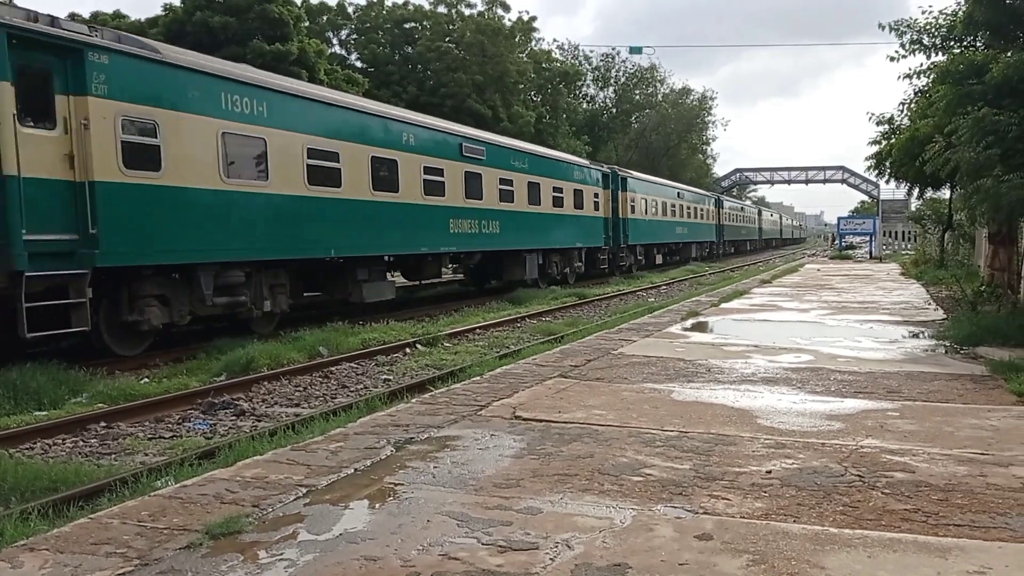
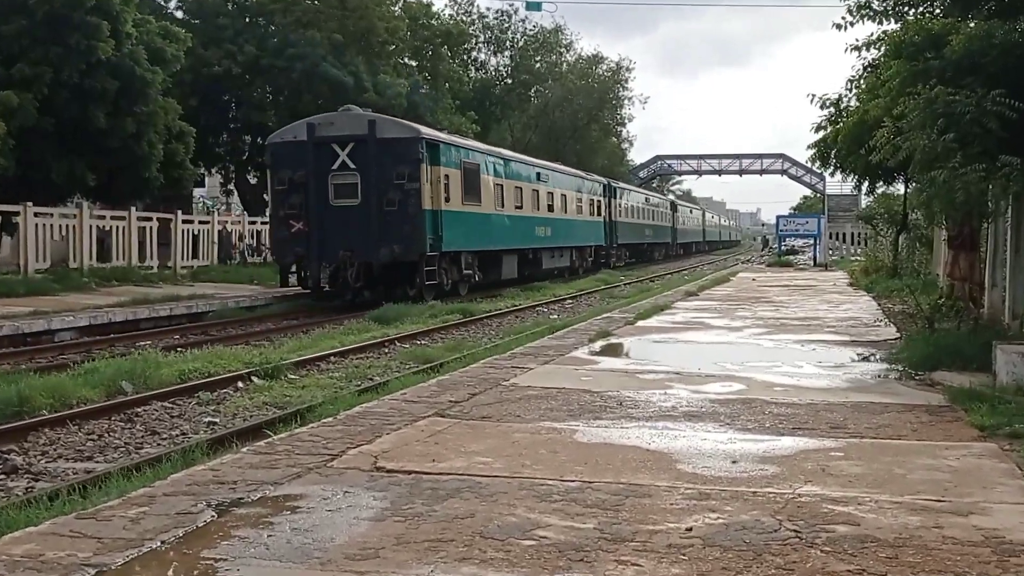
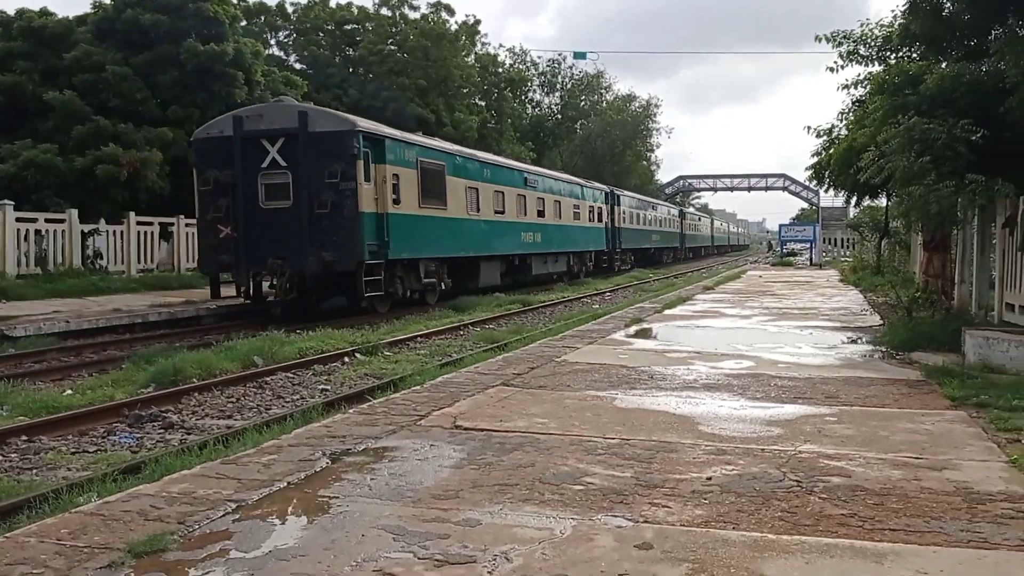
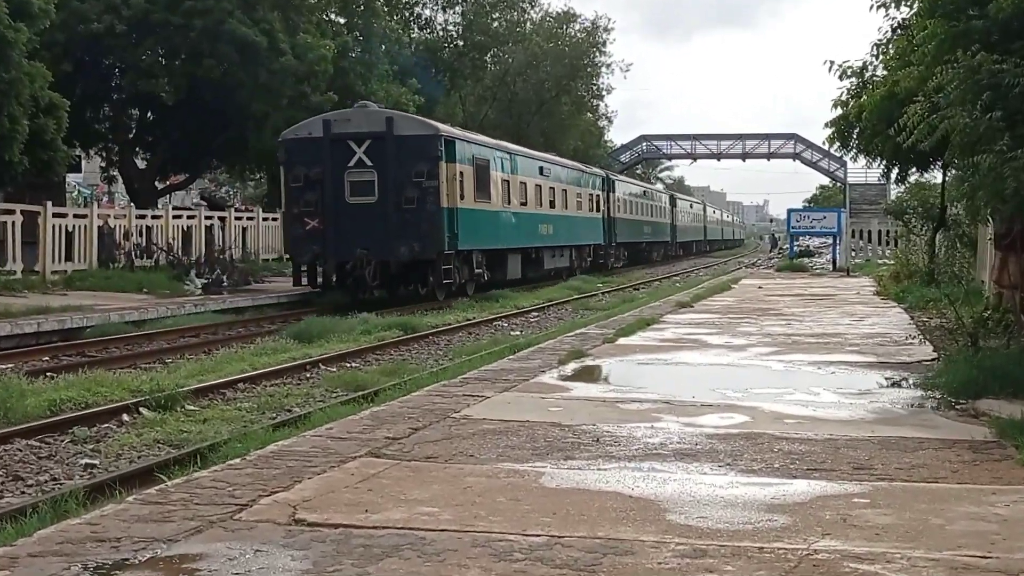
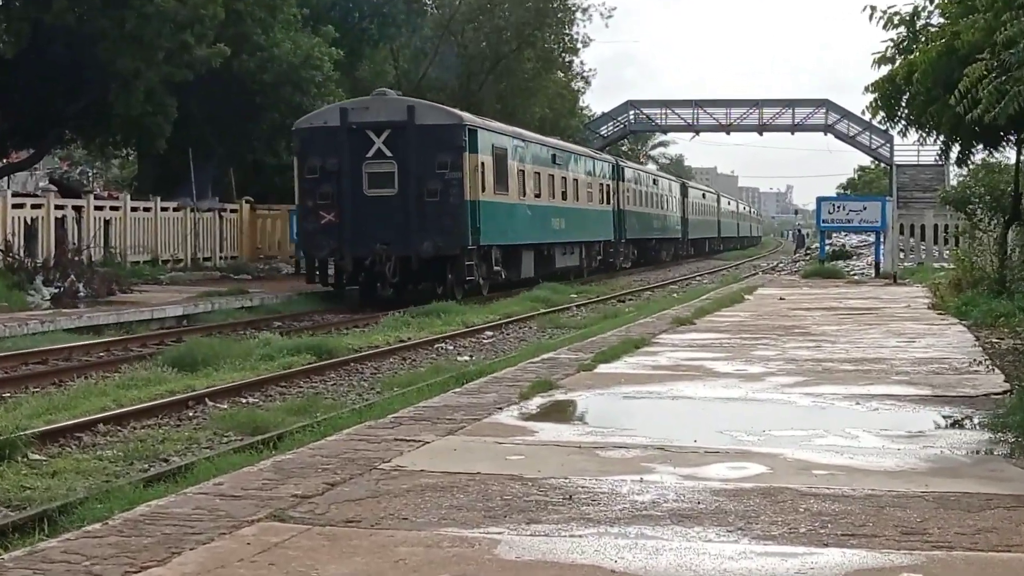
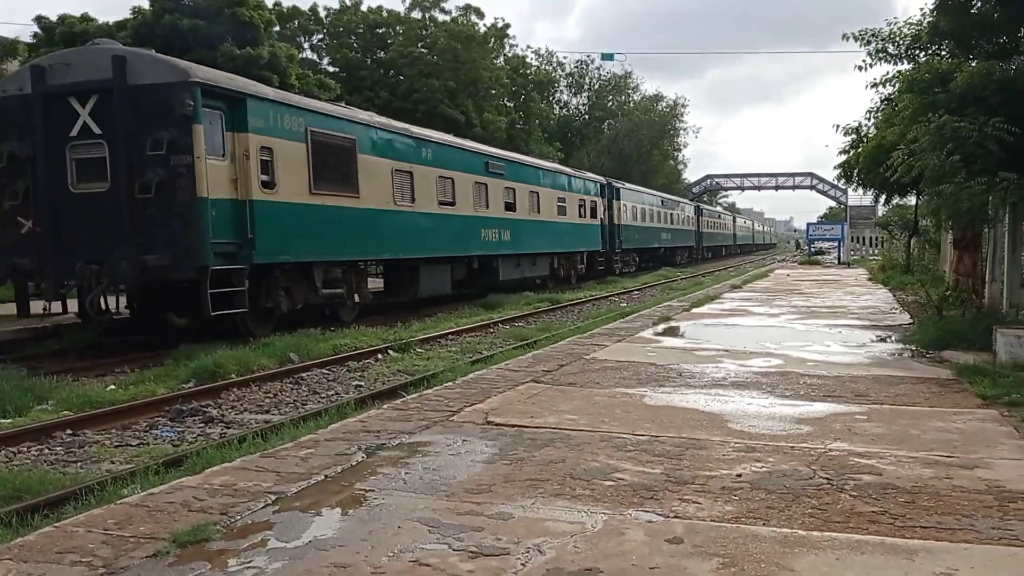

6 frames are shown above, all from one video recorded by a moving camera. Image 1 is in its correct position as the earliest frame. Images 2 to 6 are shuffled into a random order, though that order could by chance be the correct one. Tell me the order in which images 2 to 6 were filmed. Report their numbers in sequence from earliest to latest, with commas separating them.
6, 3, 2, 4, 5
